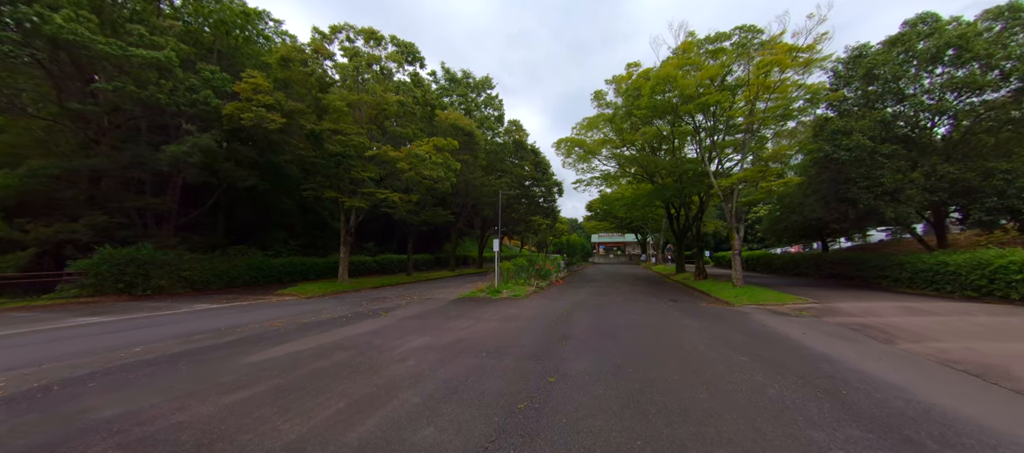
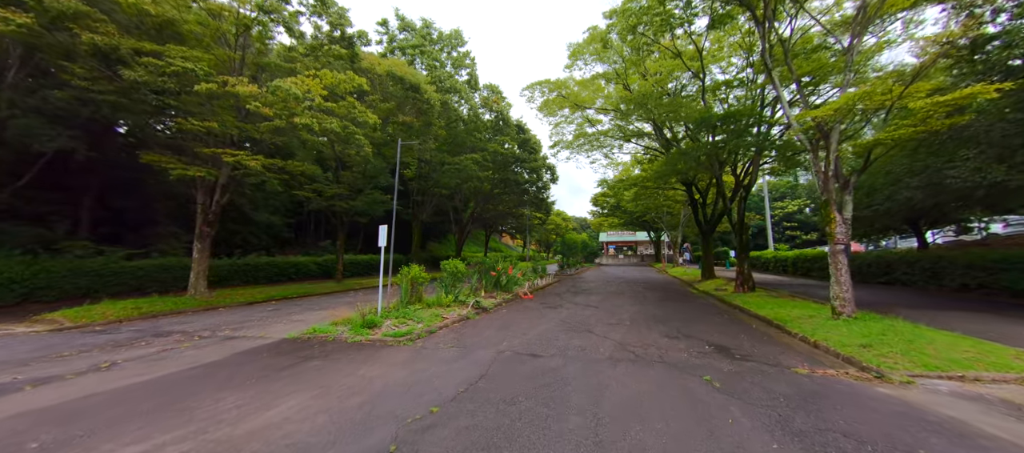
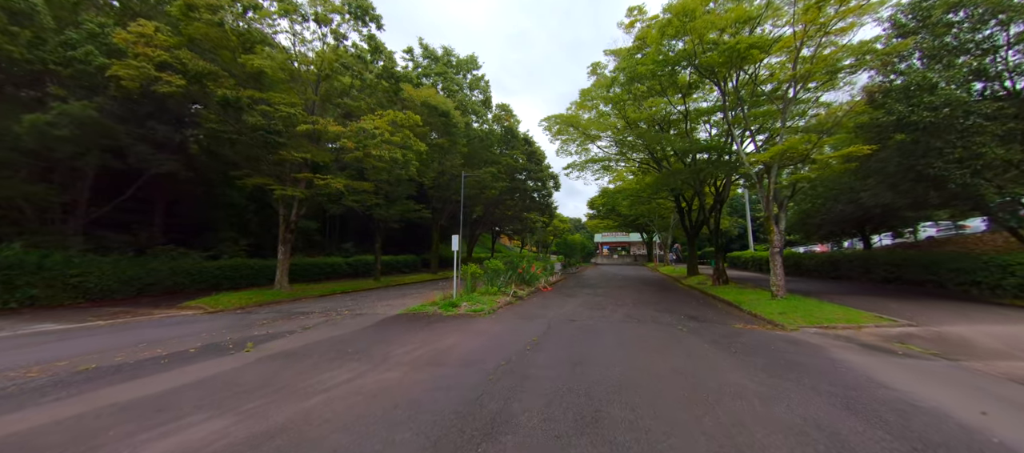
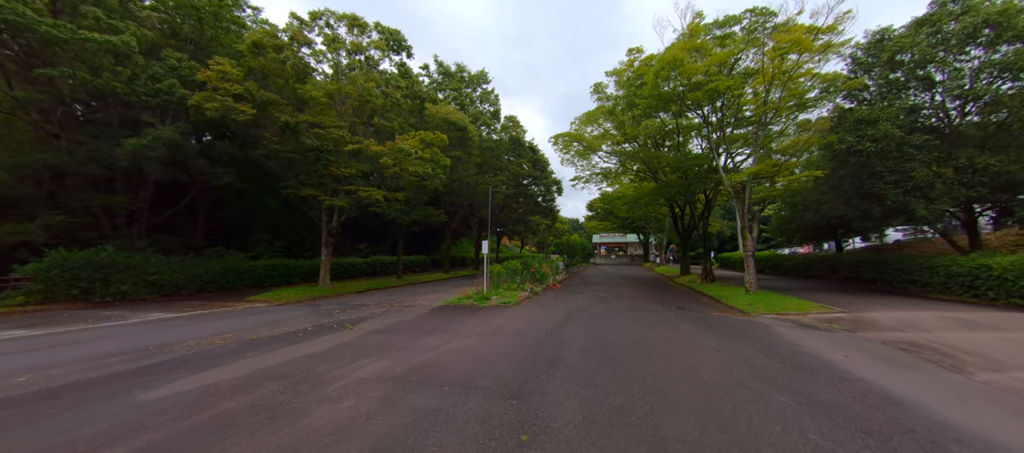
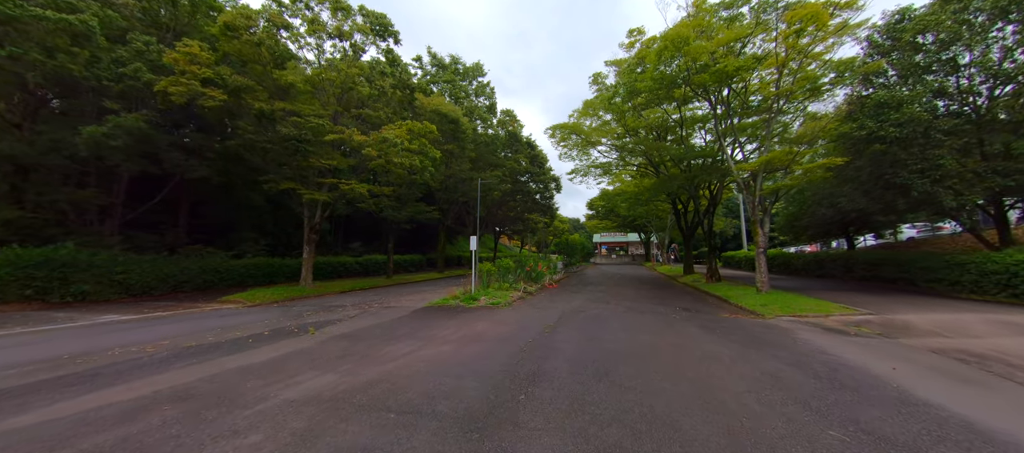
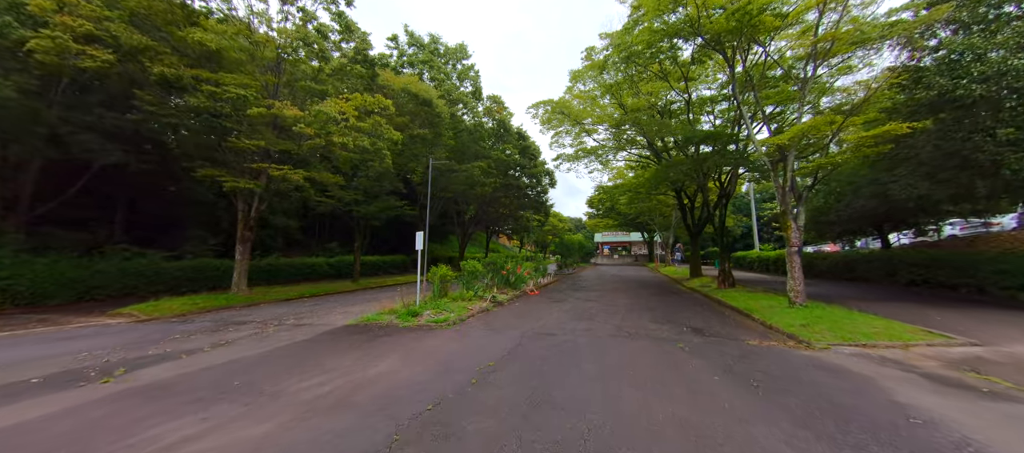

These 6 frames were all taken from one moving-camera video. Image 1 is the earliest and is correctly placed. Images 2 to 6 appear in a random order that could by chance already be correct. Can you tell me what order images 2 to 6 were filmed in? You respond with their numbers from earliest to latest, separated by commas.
4, 5, 3, 6, 2
